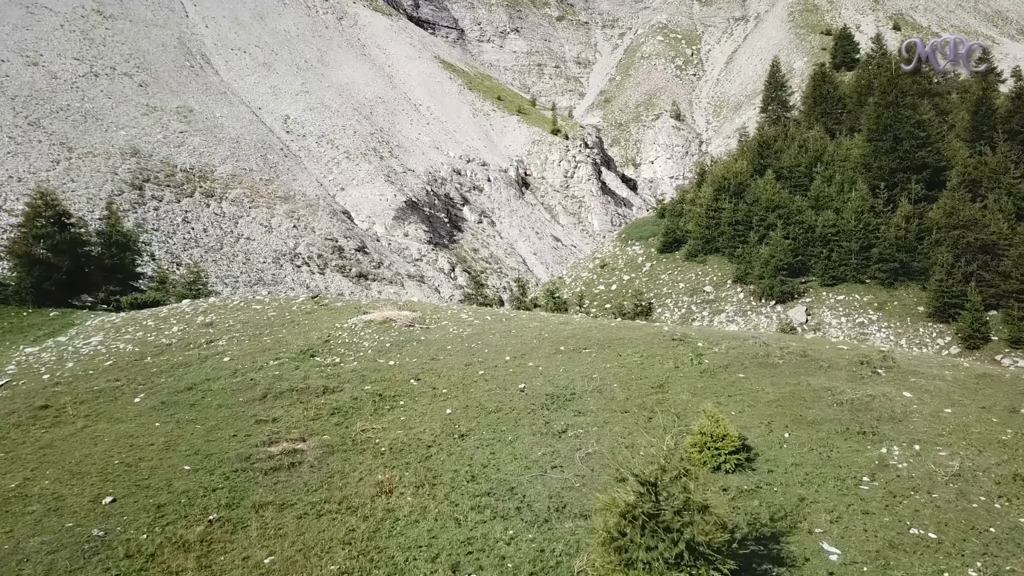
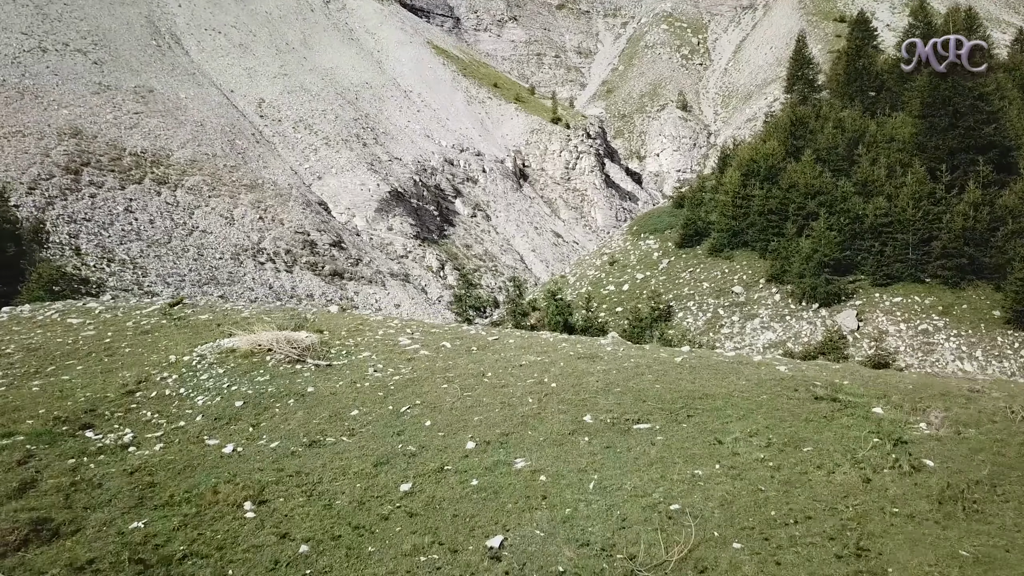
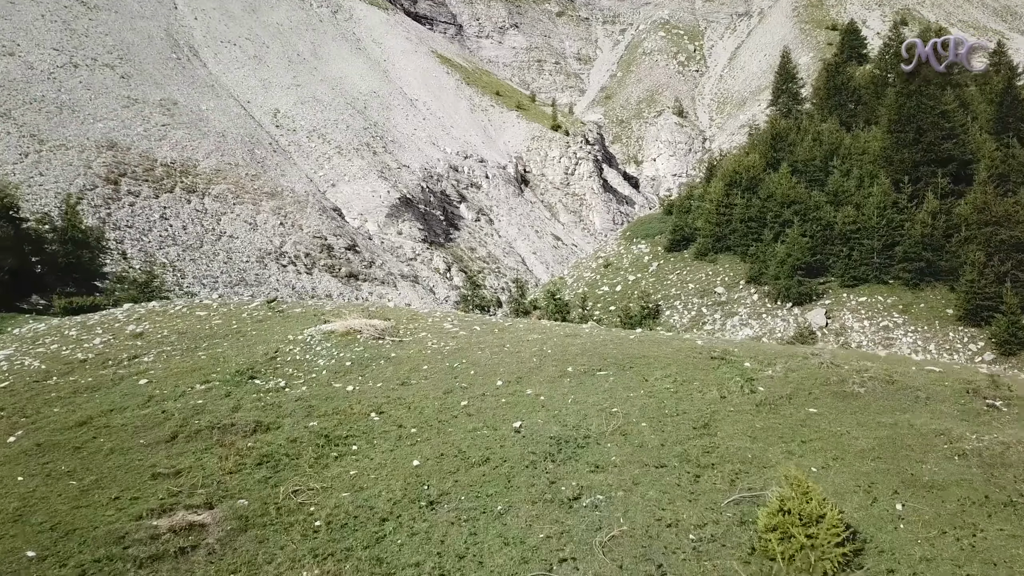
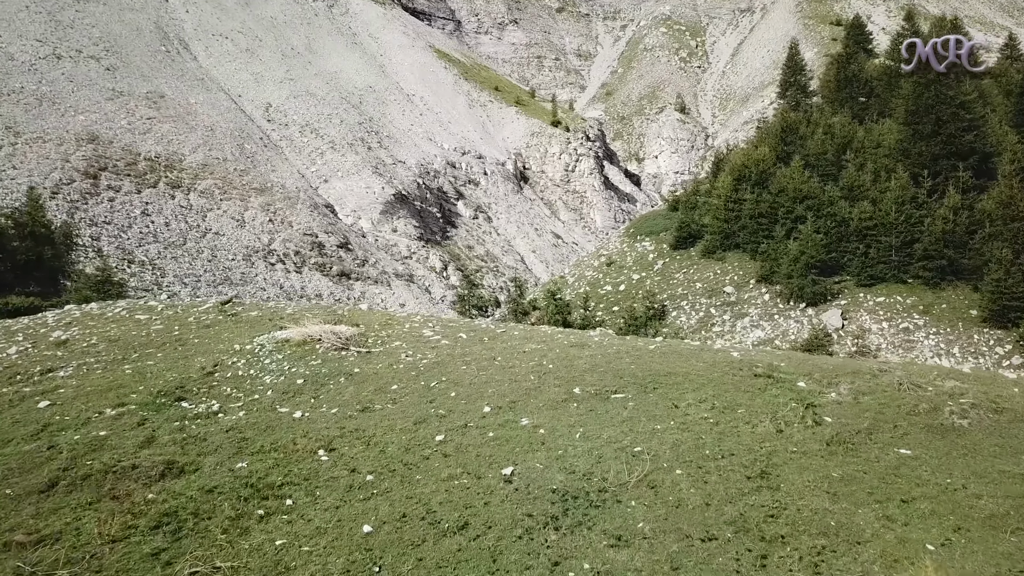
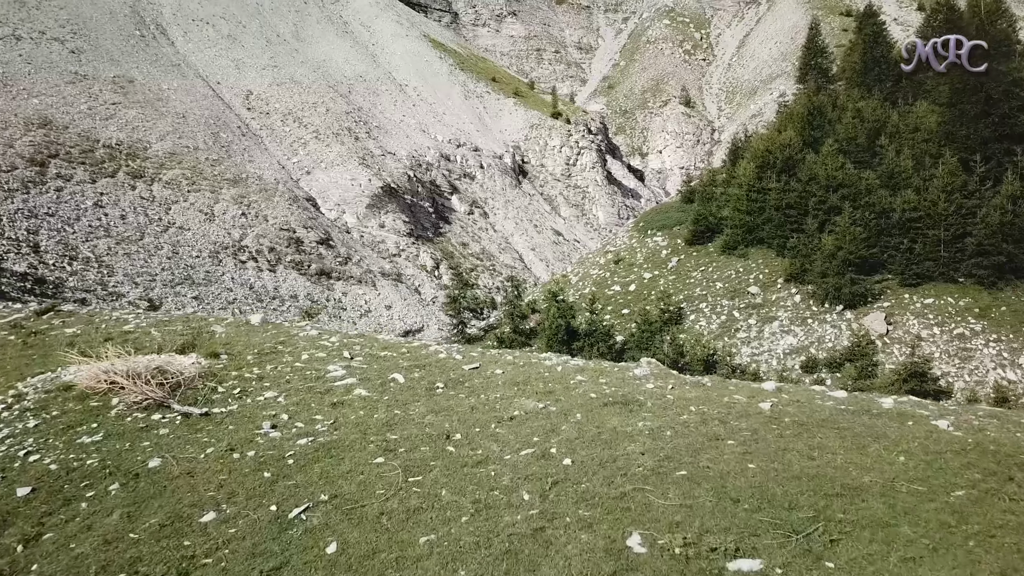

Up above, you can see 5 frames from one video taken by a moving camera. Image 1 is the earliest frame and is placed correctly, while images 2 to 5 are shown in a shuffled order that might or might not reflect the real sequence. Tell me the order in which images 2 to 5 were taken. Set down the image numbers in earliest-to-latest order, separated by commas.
3, 4, 2, 5
